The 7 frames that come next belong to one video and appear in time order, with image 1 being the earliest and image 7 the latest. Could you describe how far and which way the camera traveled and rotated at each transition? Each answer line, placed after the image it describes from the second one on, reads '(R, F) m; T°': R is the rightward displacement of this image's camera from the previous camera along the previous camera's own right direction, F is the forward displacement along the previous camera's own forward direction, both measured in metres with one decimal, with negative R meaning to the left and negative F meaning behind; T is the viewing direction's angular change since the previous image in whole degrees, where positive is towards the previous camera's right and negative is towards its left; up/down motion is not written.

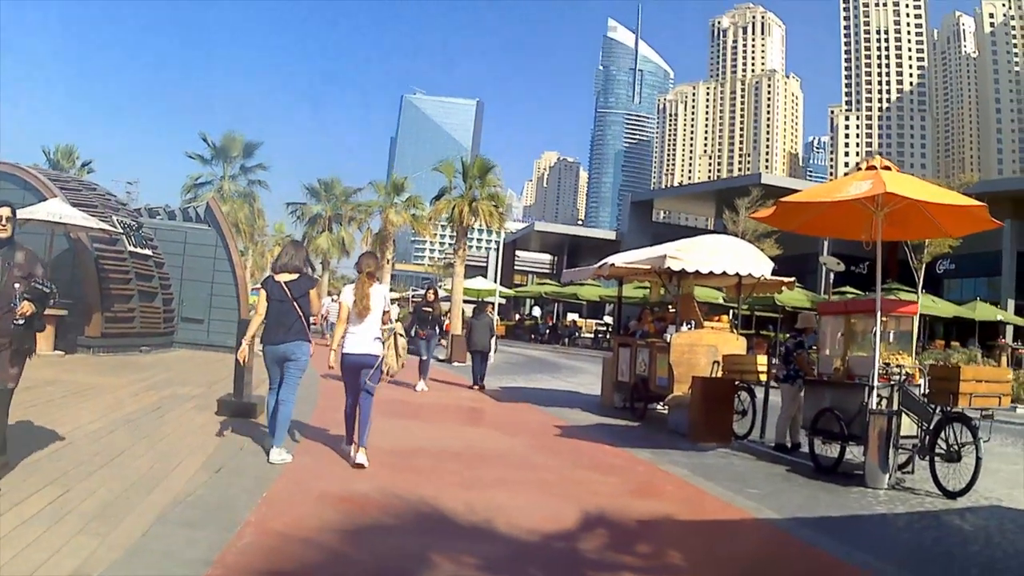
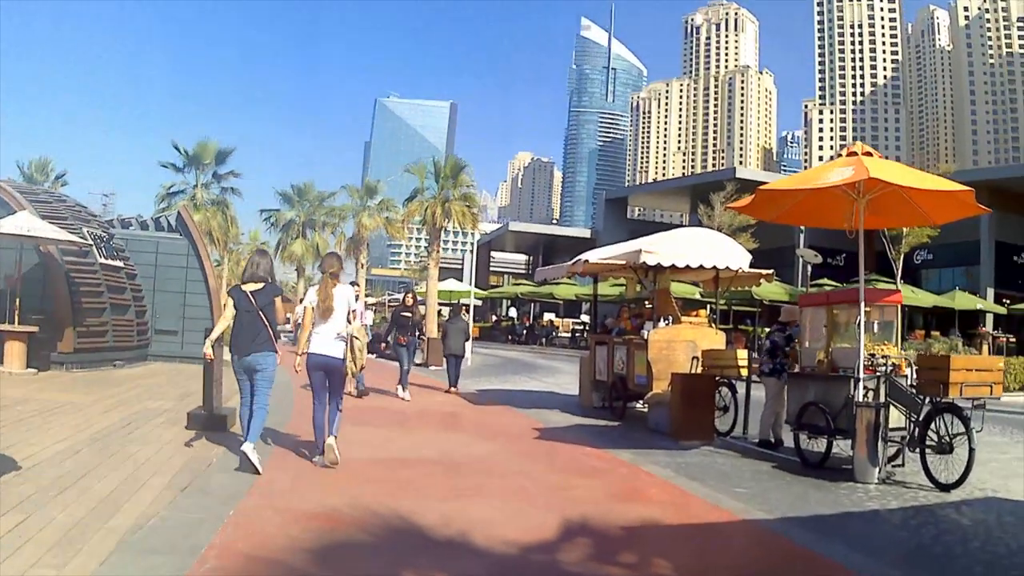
(0.0, +0.2) m; +2°
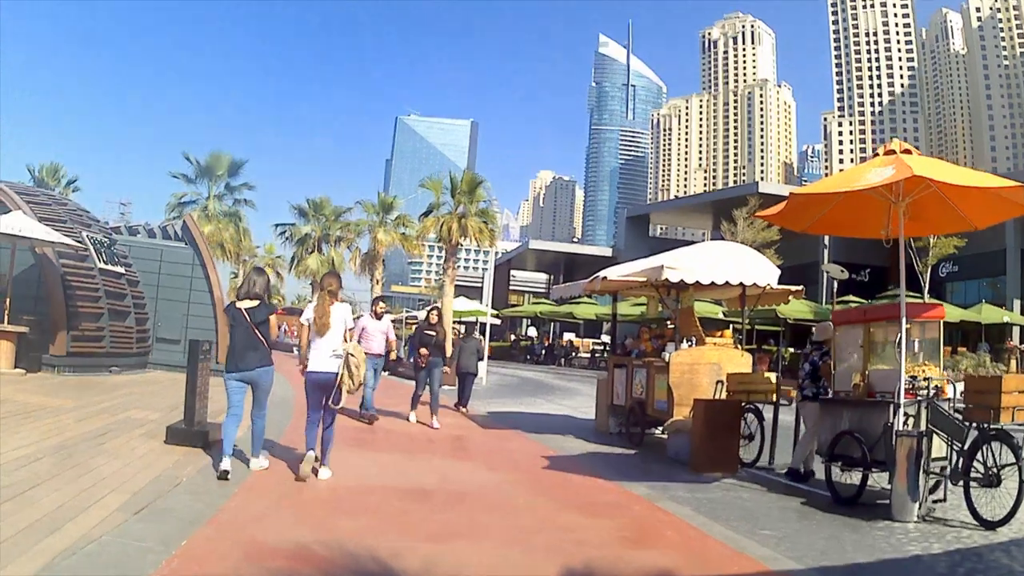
(+0.1, +0.6) m; -1°
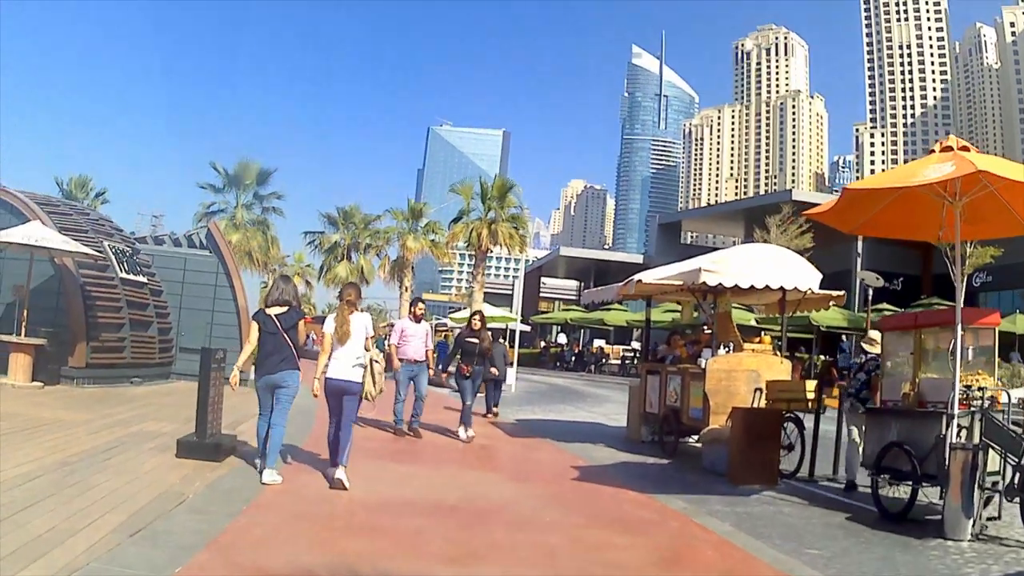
(0.0, +0.4) m; -2°
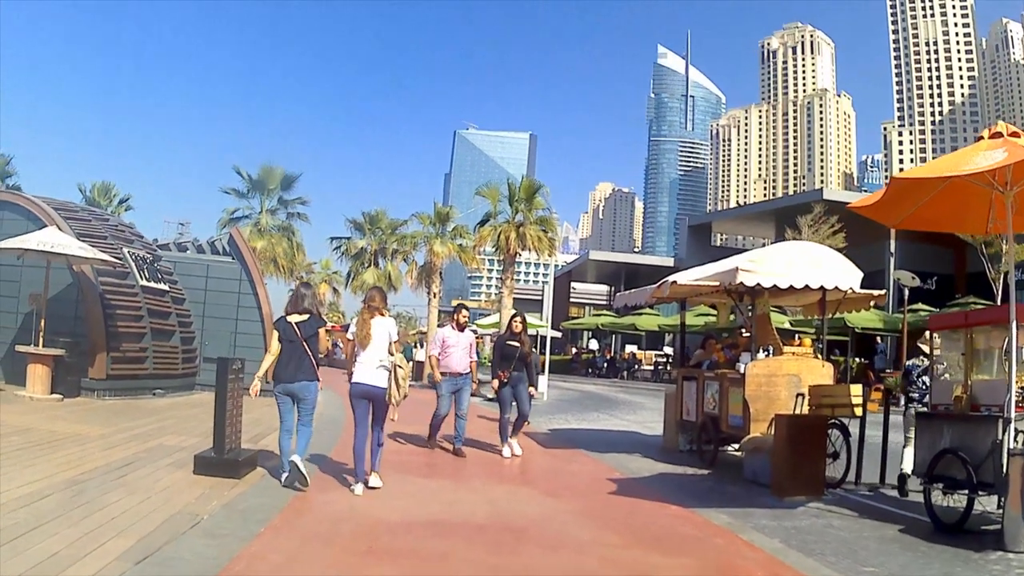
(0.0, +0.4) m; -2°
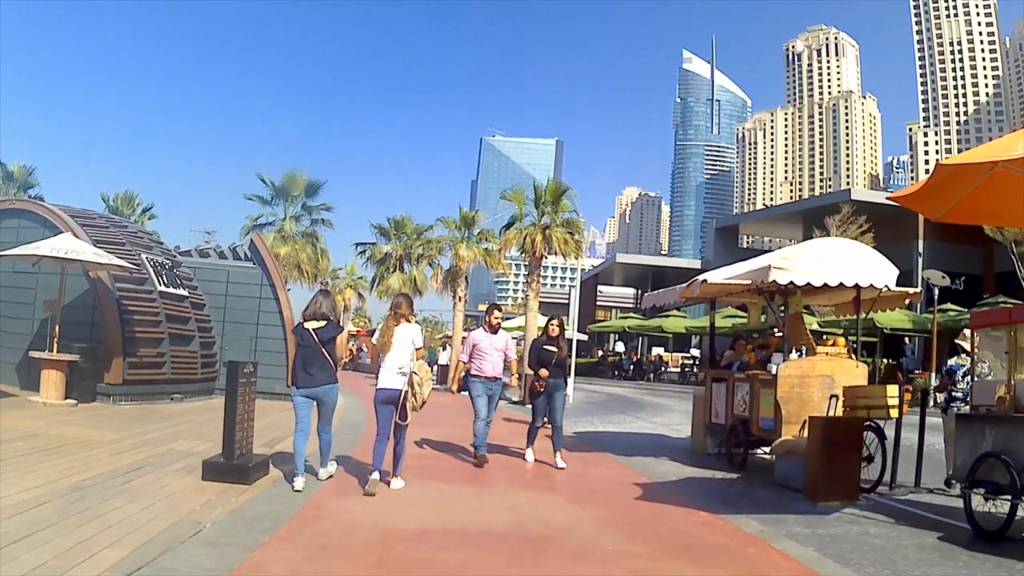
(+0.1, +0.2) m; -2°
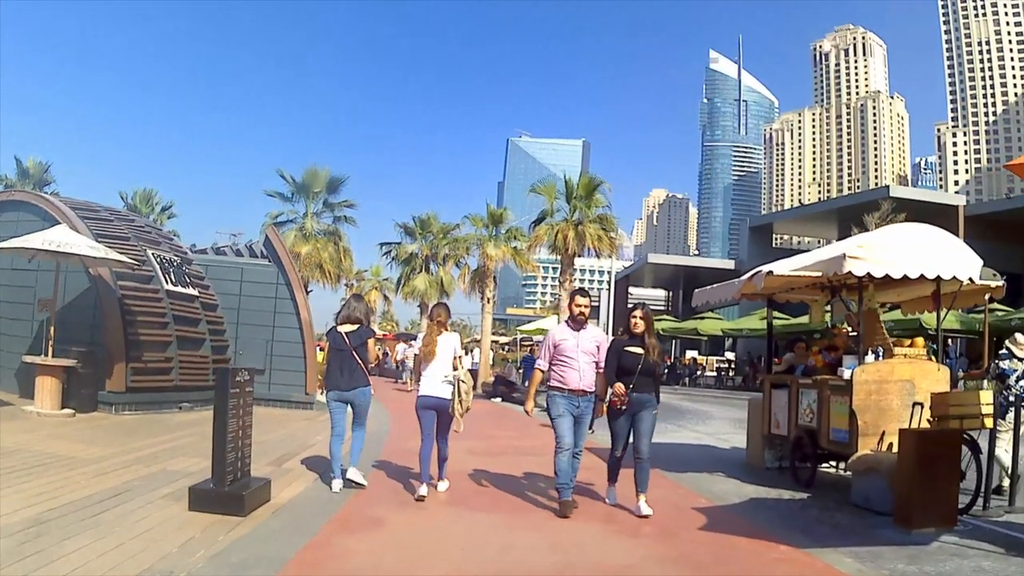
(-0.1, +1.0) m; -2°
